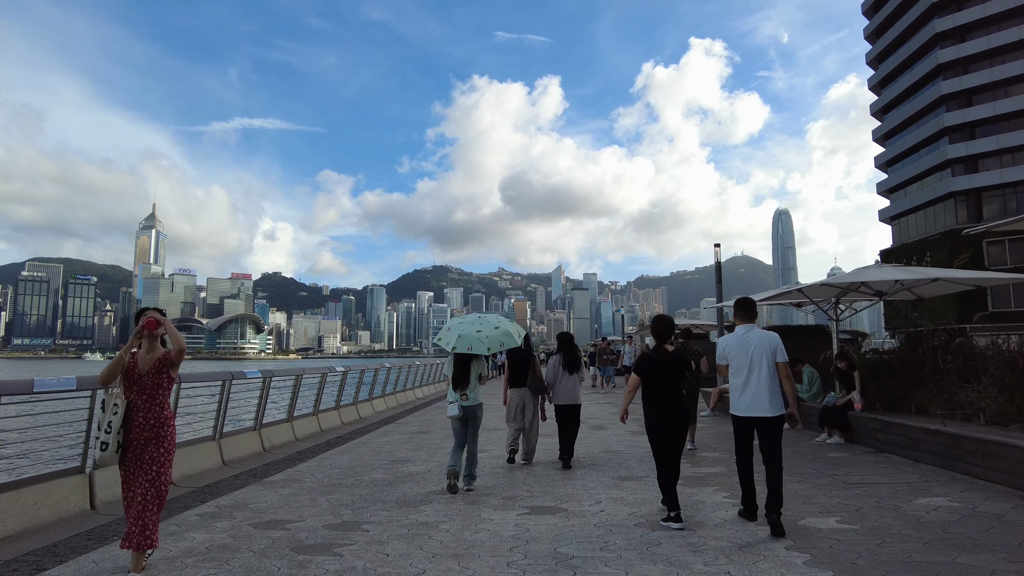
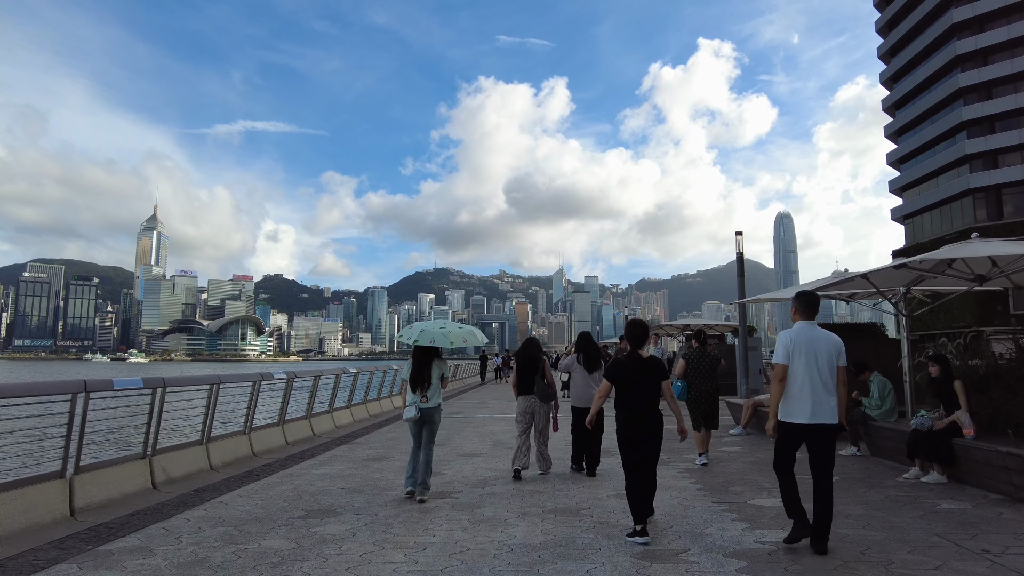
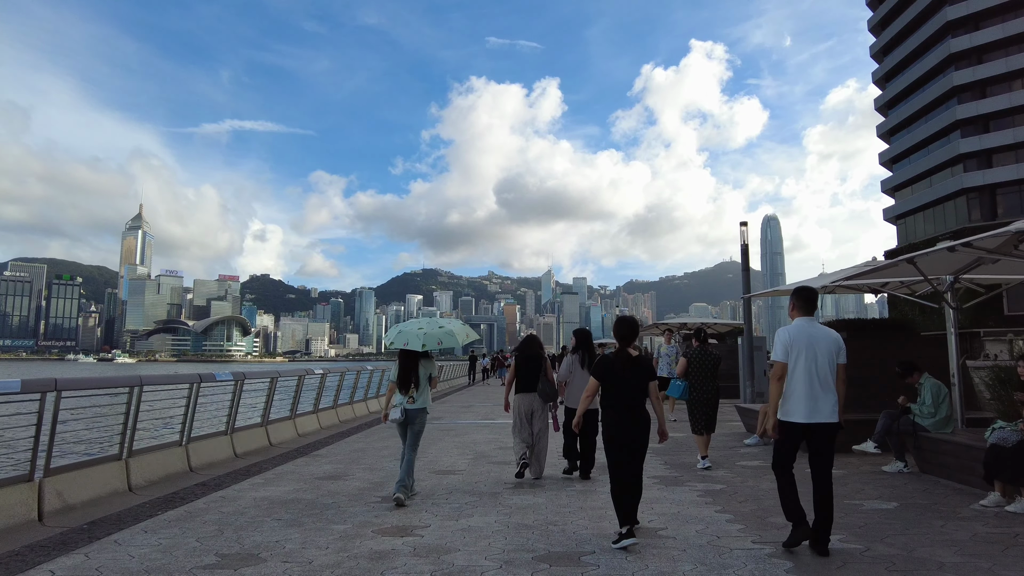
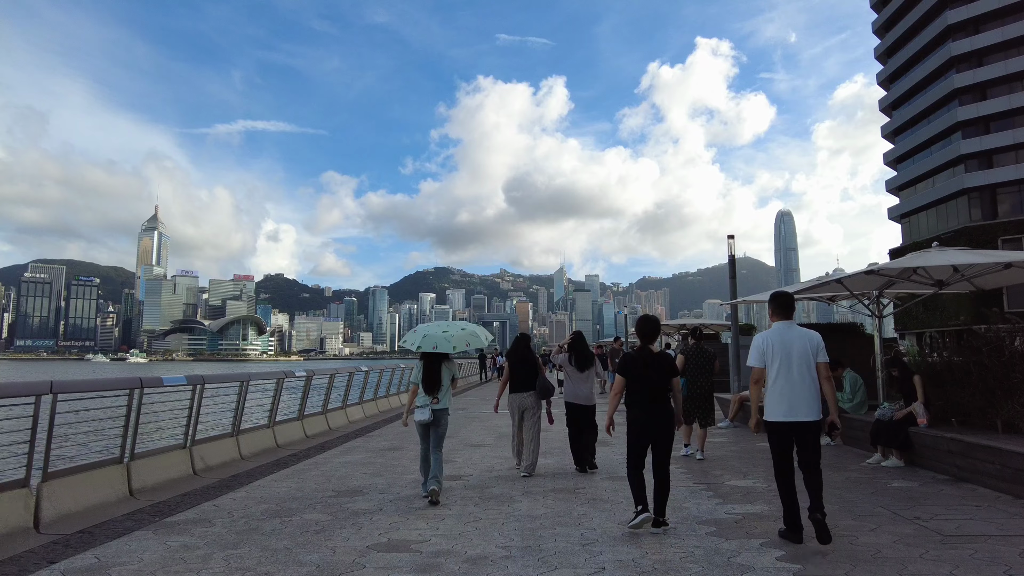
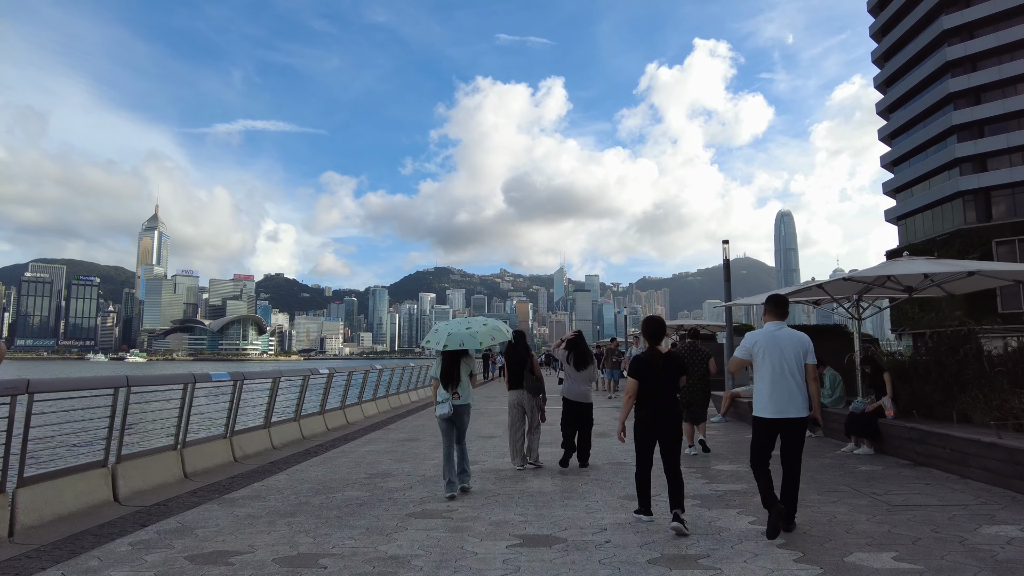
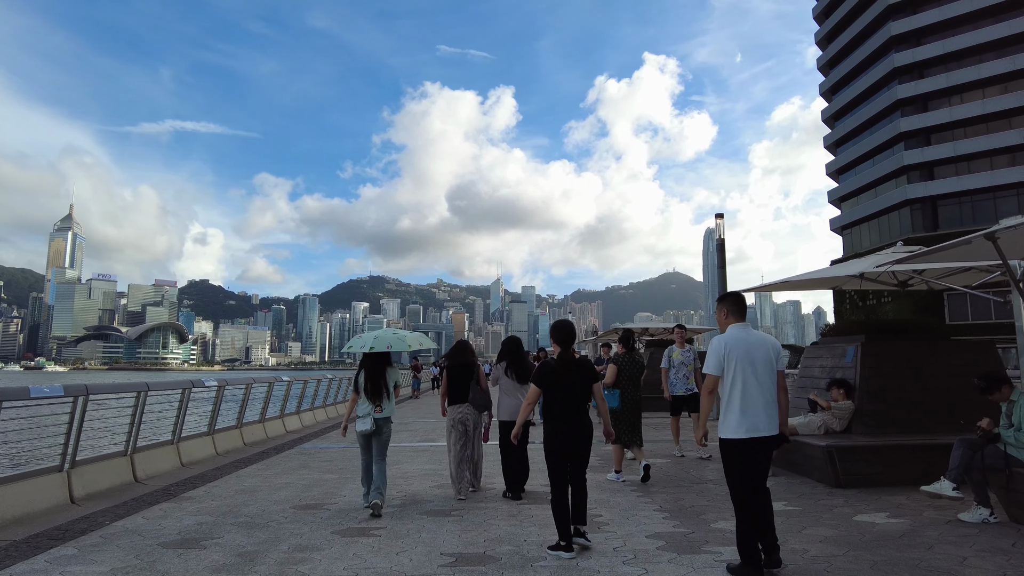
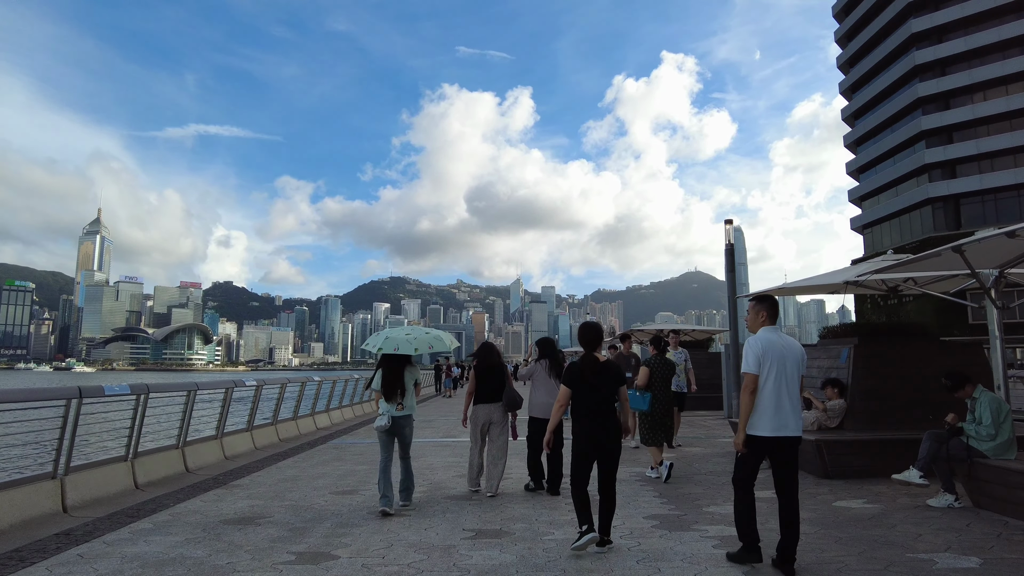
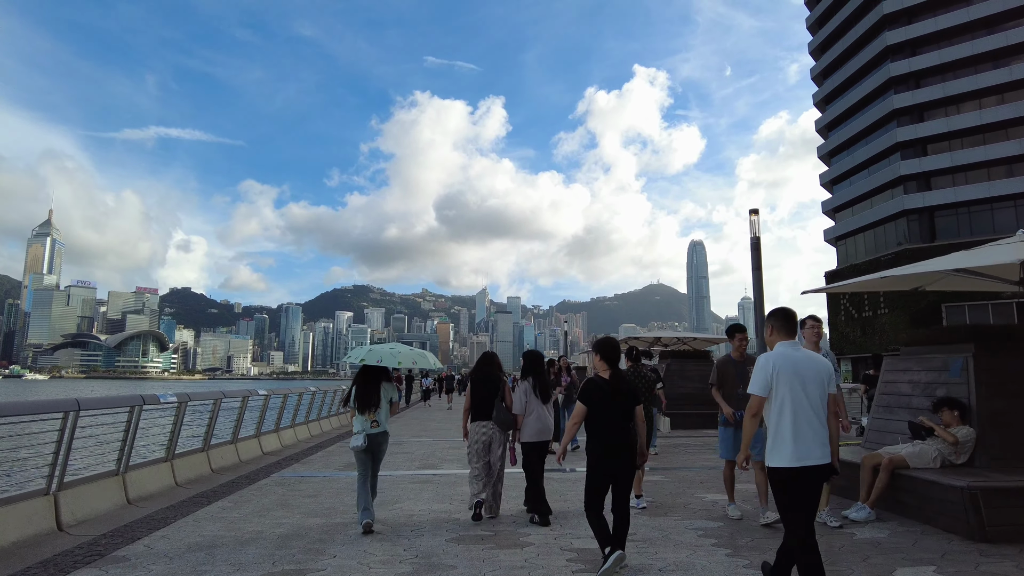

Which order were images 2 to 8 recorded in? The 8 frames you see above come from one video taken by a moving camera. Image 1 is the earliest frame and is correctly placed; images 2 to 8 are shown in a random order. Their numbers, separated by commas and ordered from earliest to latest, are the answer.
5, 4, 2, 3, 7, 6, 8
